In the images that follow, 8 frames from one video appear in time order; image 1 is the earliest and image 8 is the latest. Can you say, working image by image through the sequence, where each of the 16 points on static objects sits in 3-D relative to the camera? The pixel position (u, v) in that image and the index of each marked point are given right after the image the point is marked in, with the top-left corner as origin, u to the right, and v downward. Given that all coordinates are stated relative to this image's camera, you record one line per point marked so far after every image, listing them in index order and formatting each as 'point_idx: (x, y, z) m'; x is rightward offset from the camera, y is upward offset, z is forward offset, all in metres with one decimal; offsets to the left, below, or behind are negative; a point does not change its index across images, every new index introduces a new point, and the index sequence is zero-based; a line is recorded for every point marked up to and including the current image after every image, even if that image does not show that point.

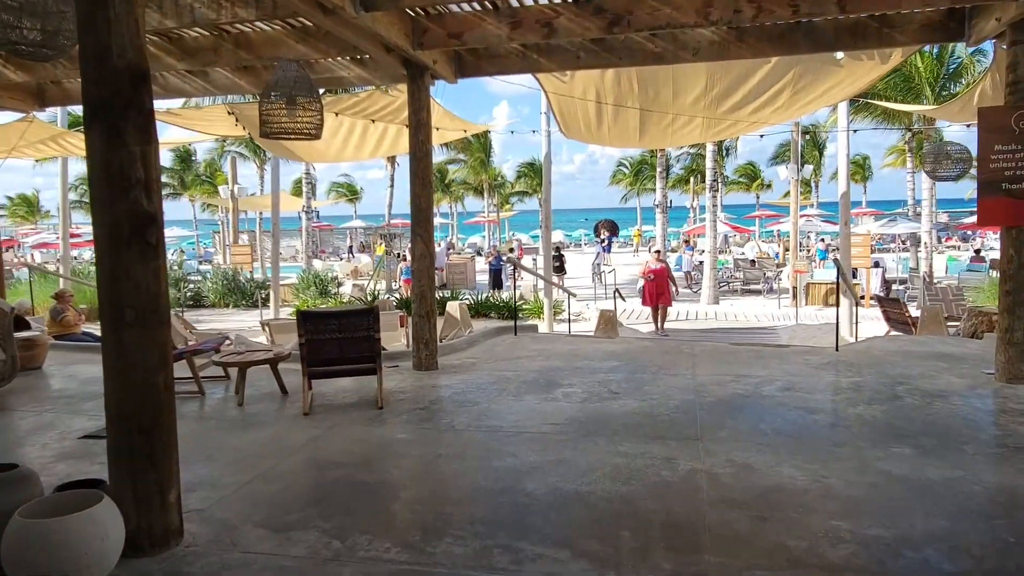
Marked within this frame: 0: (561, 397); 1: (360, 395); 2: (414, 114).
0: (+0.4, -0.8, +5.6) m
1: (-1.2, -0.8, +5.8) m
2: (-0.9, +1.5, +6.6) m
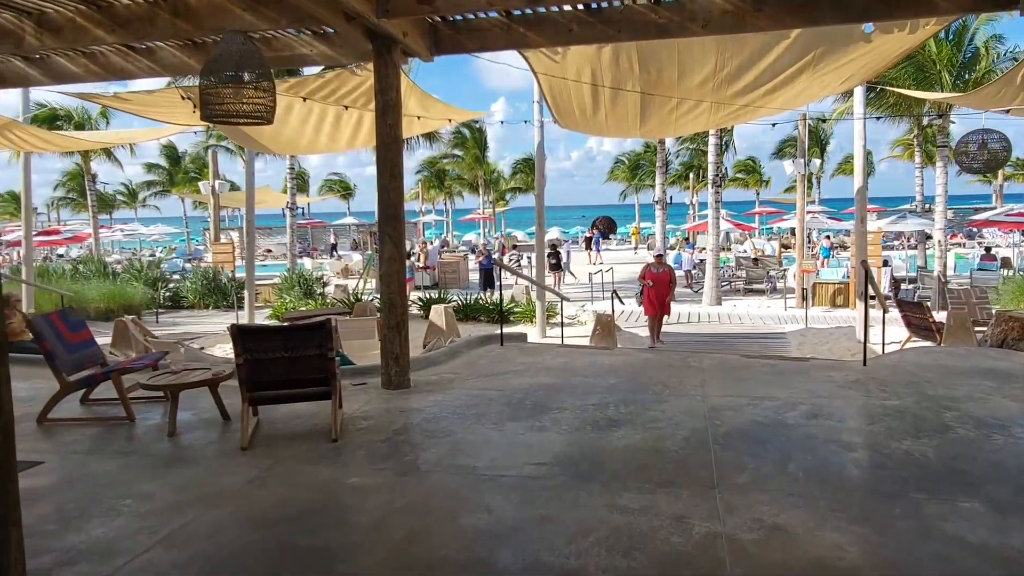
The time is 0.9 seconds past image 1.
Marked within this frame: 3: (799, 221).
0: (+0.2, -0.9, +4.8) m
1: (-1.3, -0.9, +4.9) m
2: (-1.0, +1.5, +5.7) m
3: (+6.5, +1.4, +16.9) m
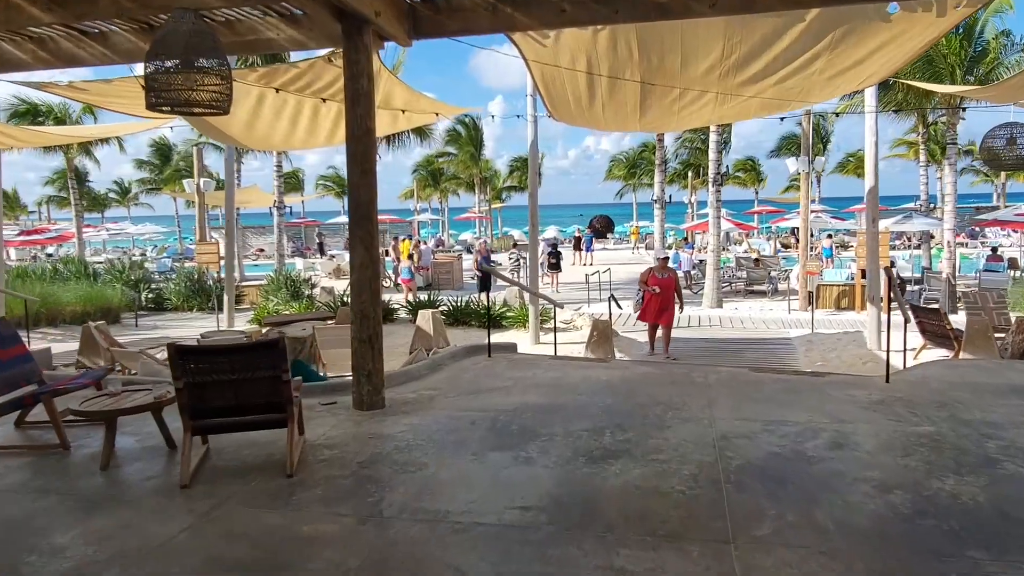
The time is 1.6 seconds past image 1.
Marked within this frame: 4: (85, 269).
0: (+0.1, -0.9, +4.2) m
1: (-1.4, -1.0, +4.4) m
2: (-1.1, +1.4, +5.1) m
3: (+6.4, +1.4, +16.3) m
4: (-10.8, +0.5, +18.9) m
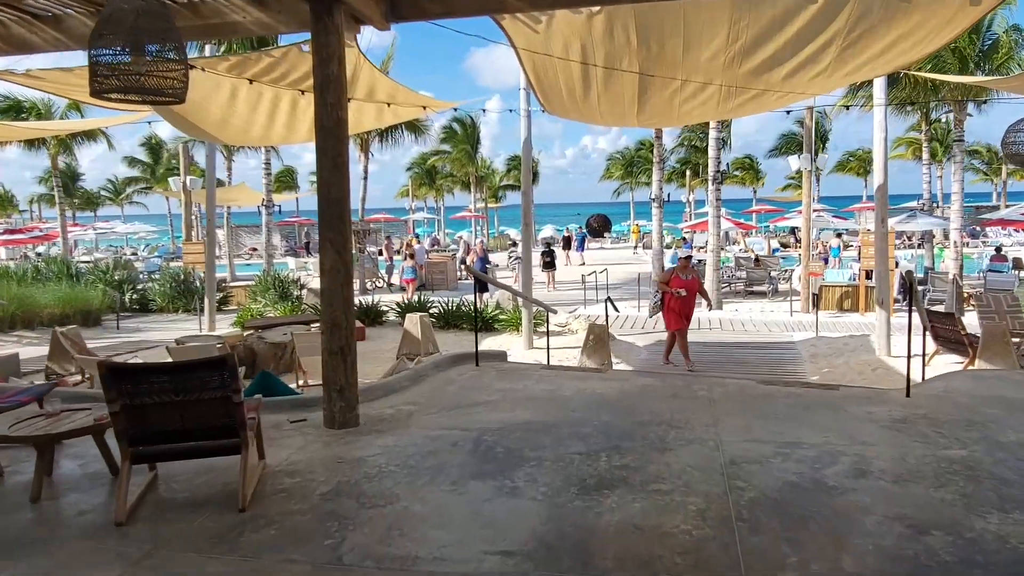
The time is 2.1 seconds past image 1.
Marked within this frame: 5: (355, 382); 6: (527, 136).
0: (+0.1, -1.0, +3.7) m
1: (-1.5, -1.0, +3.9) m
2: (-1.2, +1.4, +4.6) m
3: (+6.3, +1.4, +15.9) m
4: (-10.9, +0.5, +18.4) m
5: (-1.0, -0.6, +4.8) m
6: (+0.2, +2.2, +10.8) m
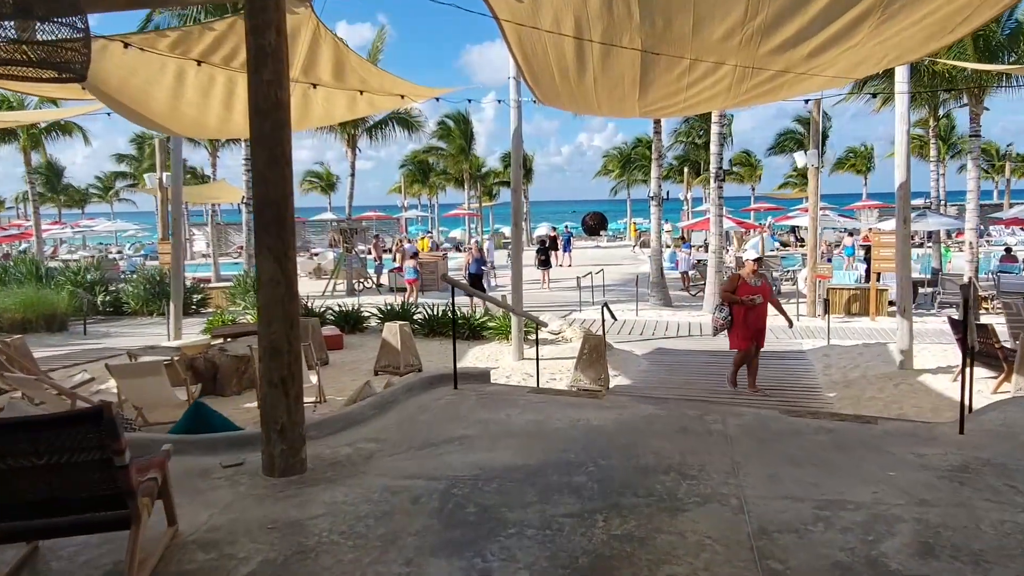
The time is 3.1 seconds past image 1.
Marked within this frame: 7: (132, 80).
0: (-0.1, -1.1, +2.9) m
1: (-1.6, -1.1, +3.1) m
2: (-1.3, +1.3, +3.8) m
3: (+6.1, +1.3, +15.1) m
4: (-11.1, +0.4, +17.5) m
5: (-1.1, -0.7, +4.0) m
6: (+0.1, +2.1, +10.0) m
7: (-3.2, +1.7, +6.2) m
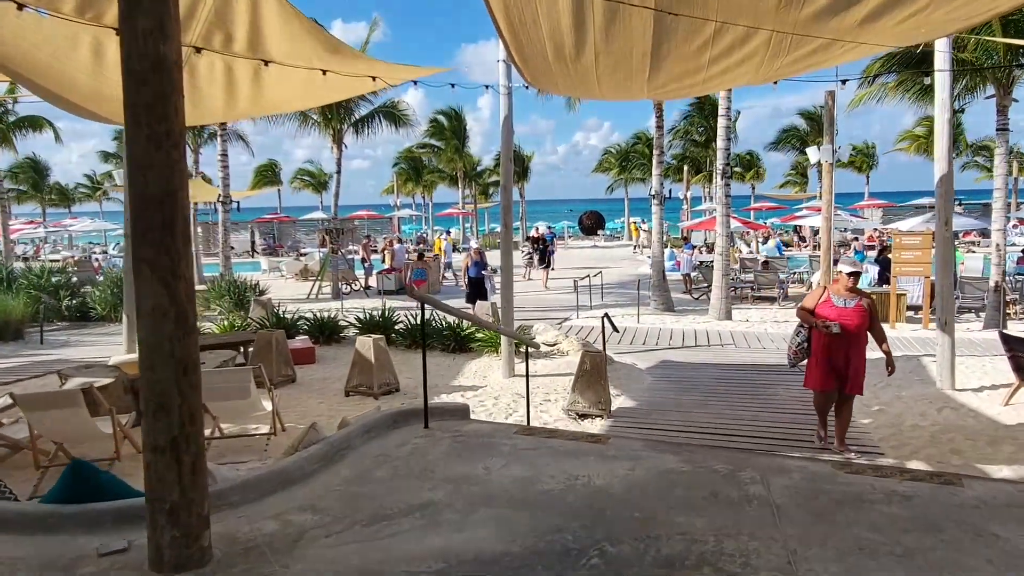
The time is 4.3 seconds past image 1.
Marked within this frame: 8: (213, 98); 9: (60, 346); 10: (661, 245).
0: (-0.1, -1.2, +1.9) m
1: (-1.7, -1.2, +2.0) m
2: (-1.4, +1.2, +2.7) m
3: (+5.9, +1.2, +14.1) m
4: (-11.3, +0.3, +16.4) m
5: (-1.2, -0.8, +2.9) m
6: (0.0, +2.0, +8.9) m
7: (-3.3, +1.6, +5.2) m
8: (-2.7, +1.7, +6.7) m
9: (-7.7, -1.0, +12.7) m
10: (+3.4, +1.0, +17.1) m
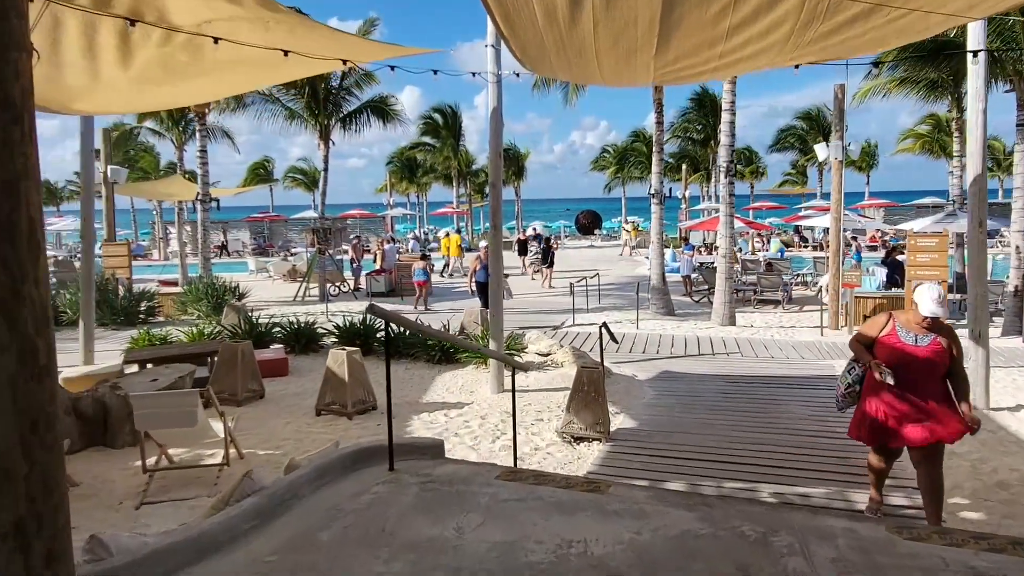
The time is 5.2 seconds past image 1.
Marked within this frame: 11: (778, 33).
0: (-0.2, -1.3, +1.1) m
1: (-1.8, -1.3, +1.2) m
2: (-1.5, +1.1, +2.0) m
3: (+5.8, +1.1, +13.3) m
4: (-11.4, +0.3, +15.6) m
5: (-1.3, -0.9, +2.2) m
6: (-0.2, +2.0, +8.2) m
7: (-3.4, +1.6, +4.4) m
8: (-2.8, +1.7, +6.0) m
9: (-7.8, -1.1, +11.9) m
10: (+3.3, +0.9, +16.3) m
11: (+1.6, +1.5, +4.7) m
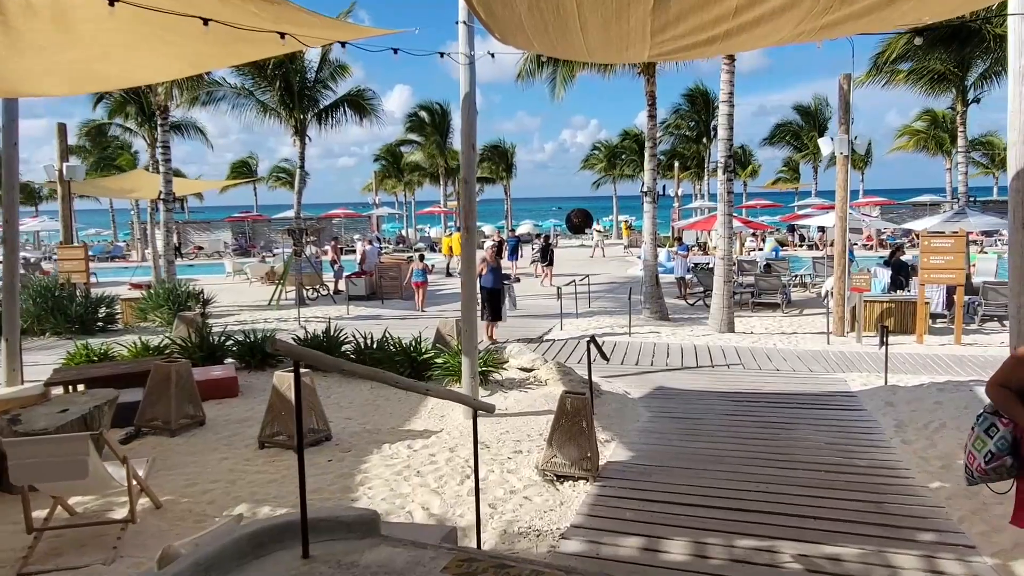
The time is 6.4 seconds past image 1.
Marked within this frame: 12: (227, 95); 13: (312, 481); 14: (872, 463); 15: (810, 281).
0: (-0.4, -1.4, +0.2) m
1: (-1.9, -1.4, +0.3) m
2: (-1.6, +1.0, +1.0) m
3: (+5.5, +1.1, +12.4) m
4: (-11.8, +0.2, +14.5) m
5: (-1.5, -1.0, +1.2) m
6: (-0.4, +1.9, +7.2) m
7: (-3.6, +1.5, +3.4) m
8: (-3.0, +1.5, +5.0) m
9: (-8.1, -1.2, +10.8) m
10: (+2.9, +0.8, +15.4) m
11: (+1.4, +1.4, +3.7) m
12: (-7.3, +4.9, +19.0) m
13: (-1.5, -1.4, +5.5) m
14: (+2.8, -1.3, +5.9) m
15: (+7.6, +0.2, +19.1) m
